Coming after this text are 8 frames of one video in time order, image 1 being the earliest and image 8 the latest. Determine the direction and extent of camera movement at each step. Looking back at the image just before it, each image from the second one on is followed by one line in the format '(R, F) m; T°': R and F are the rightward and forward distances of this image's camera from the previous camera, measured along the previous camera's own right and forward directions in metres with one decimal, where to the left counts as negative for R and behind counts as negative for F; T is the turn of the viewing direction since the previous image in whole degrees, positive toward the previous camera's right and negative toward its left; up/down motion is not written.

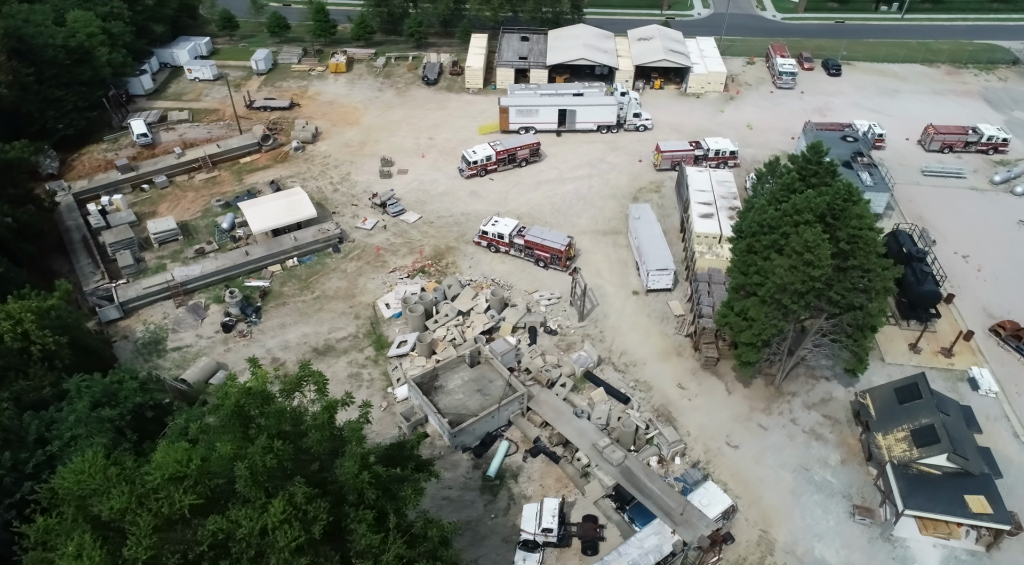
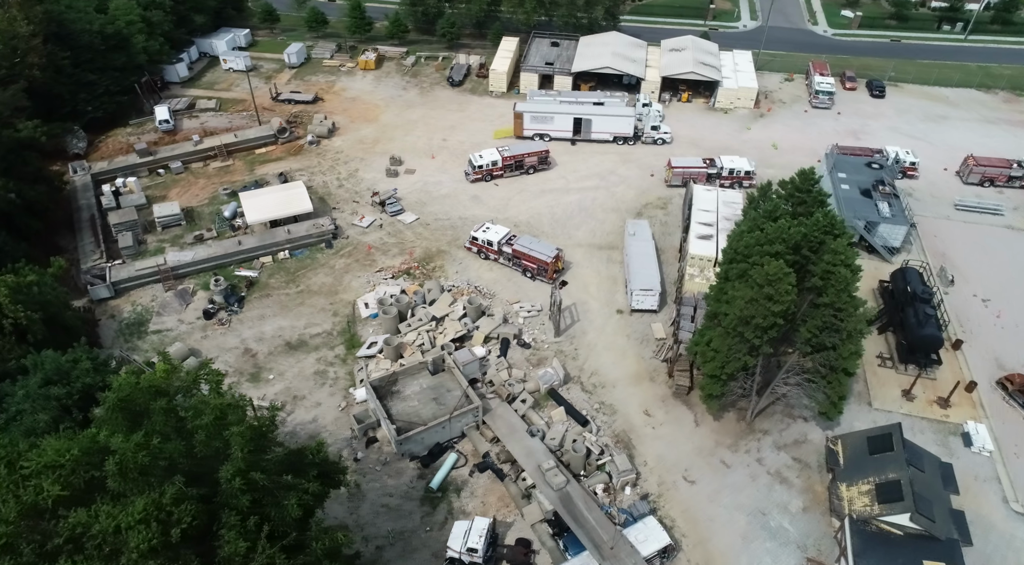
(+4.1, +0.8) m; -5°
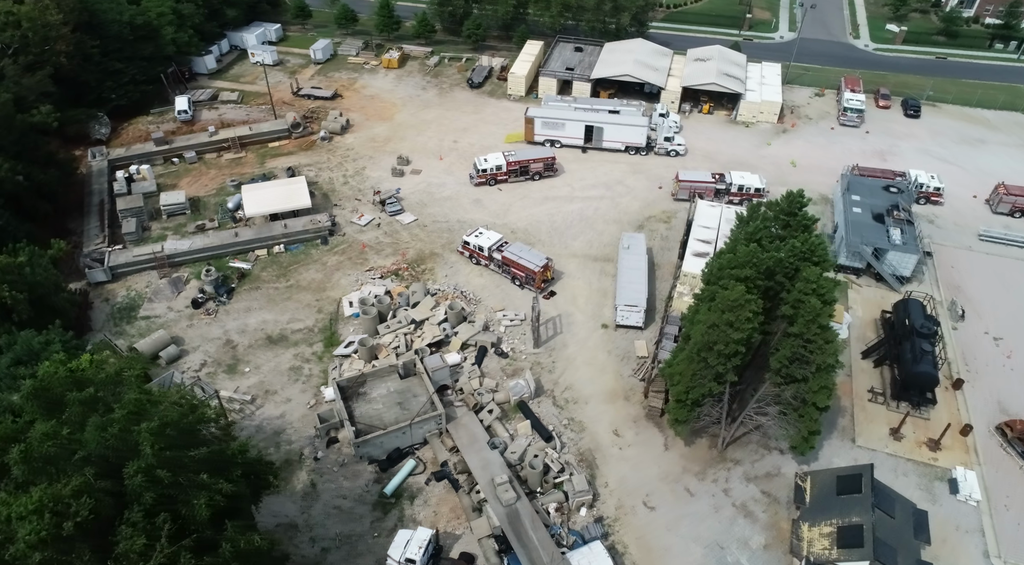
(+3.2, +0.6) m; -4°
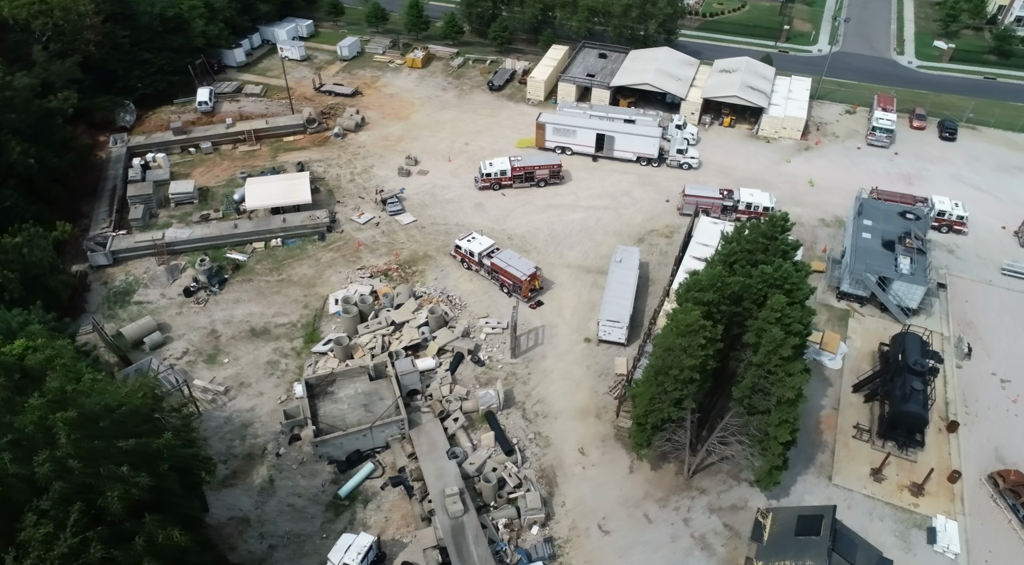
(+3.2, +0.6) m; -4°
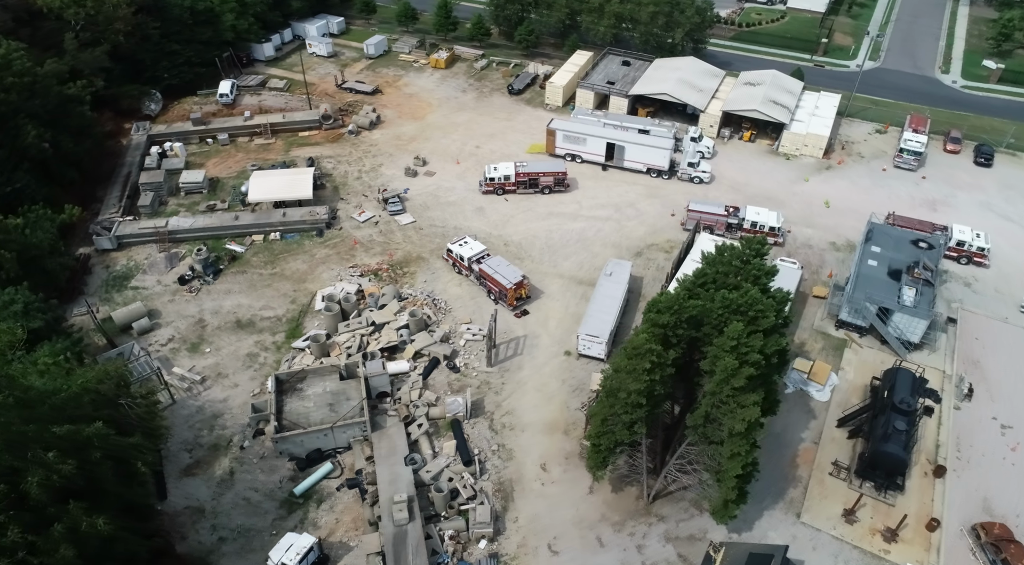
(+3.2, +0.5) m; -4°
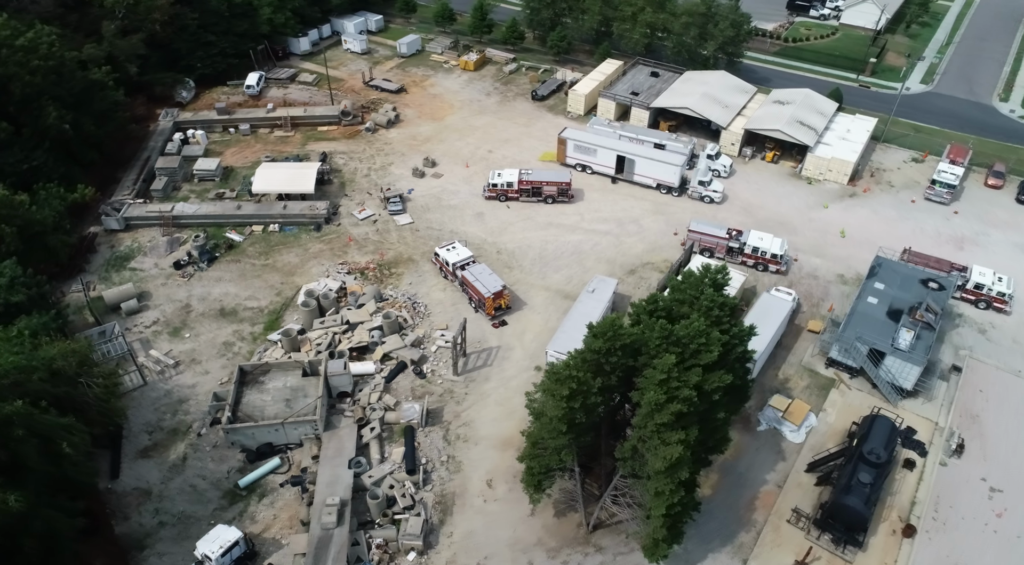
(+4.1, +0.7) m; -5°
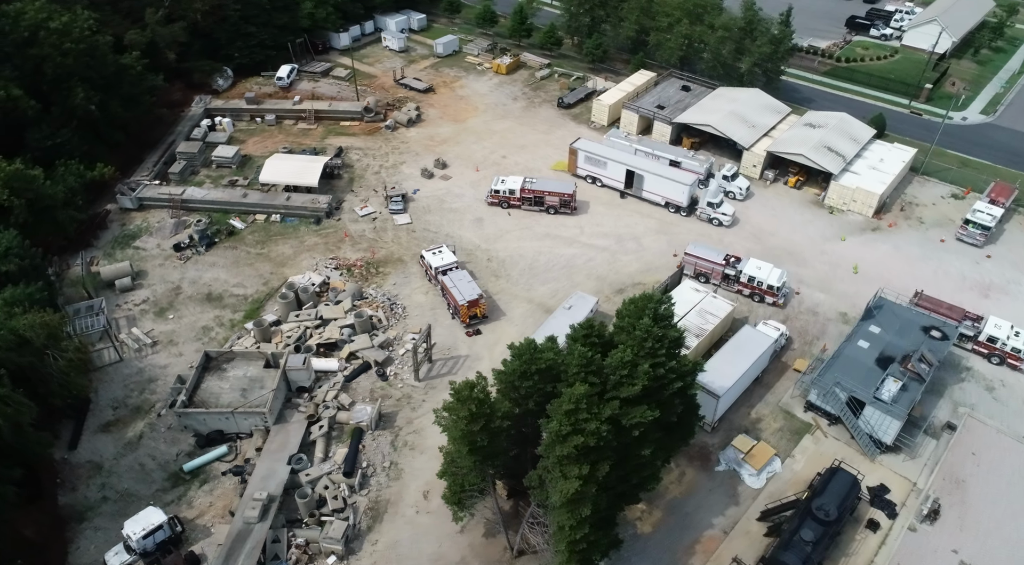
(+4.6, +0.8) m; -6°
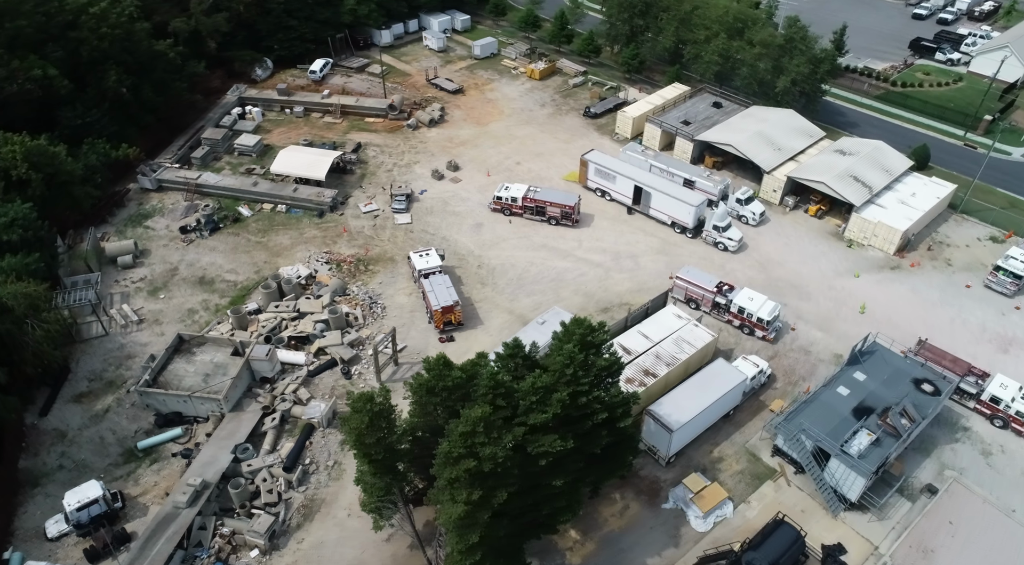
(+4.6, +0.8) m; -6°
